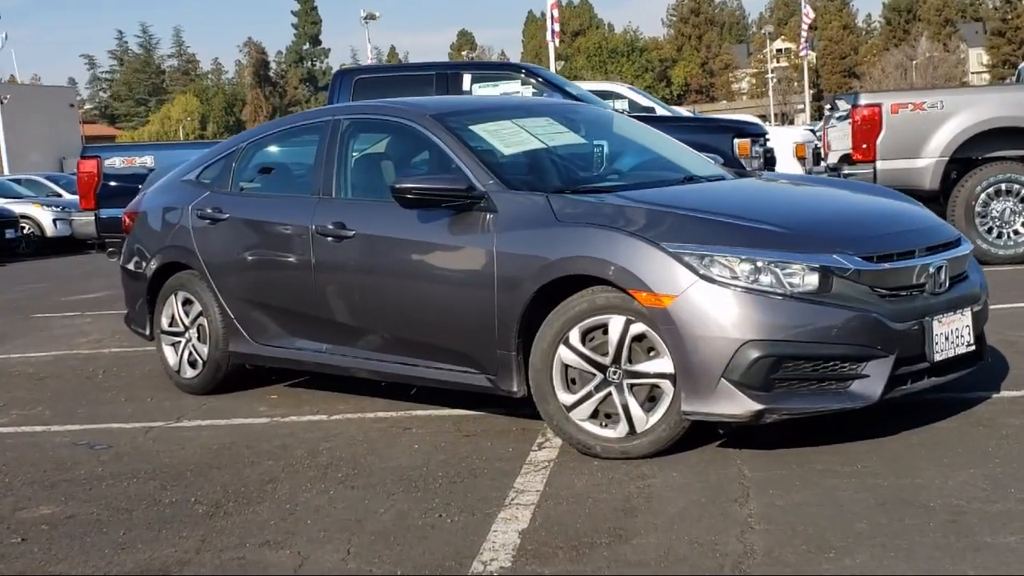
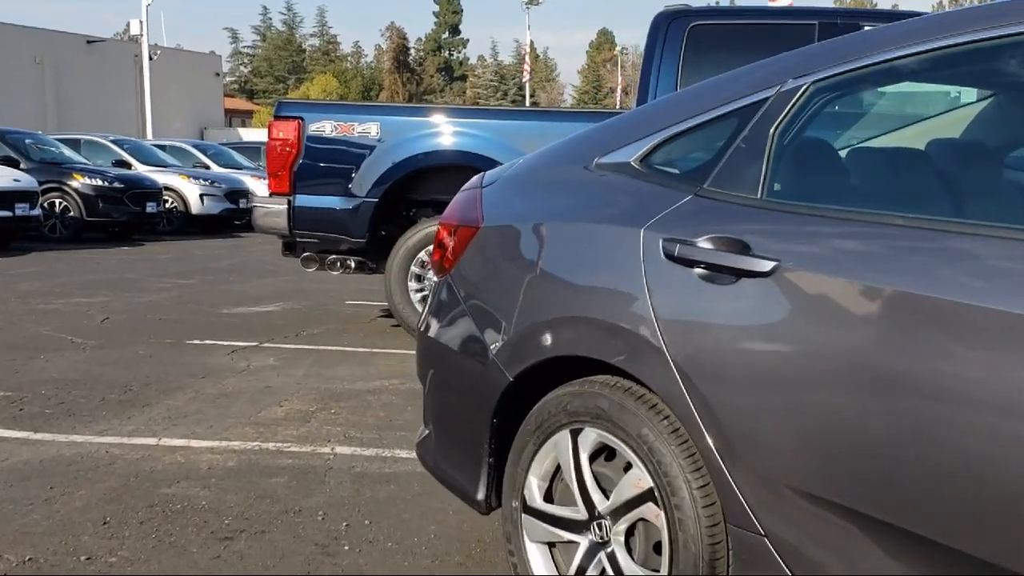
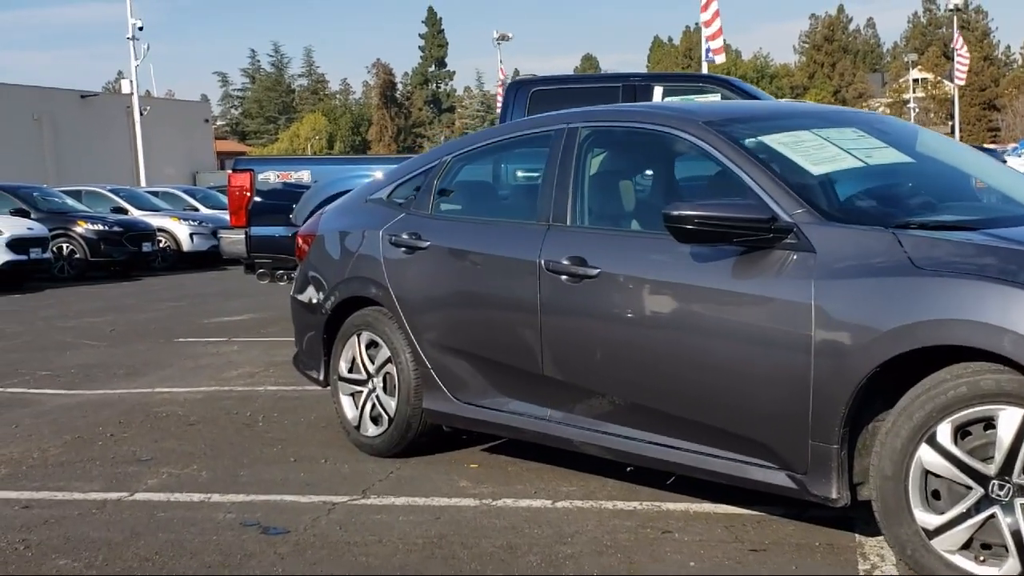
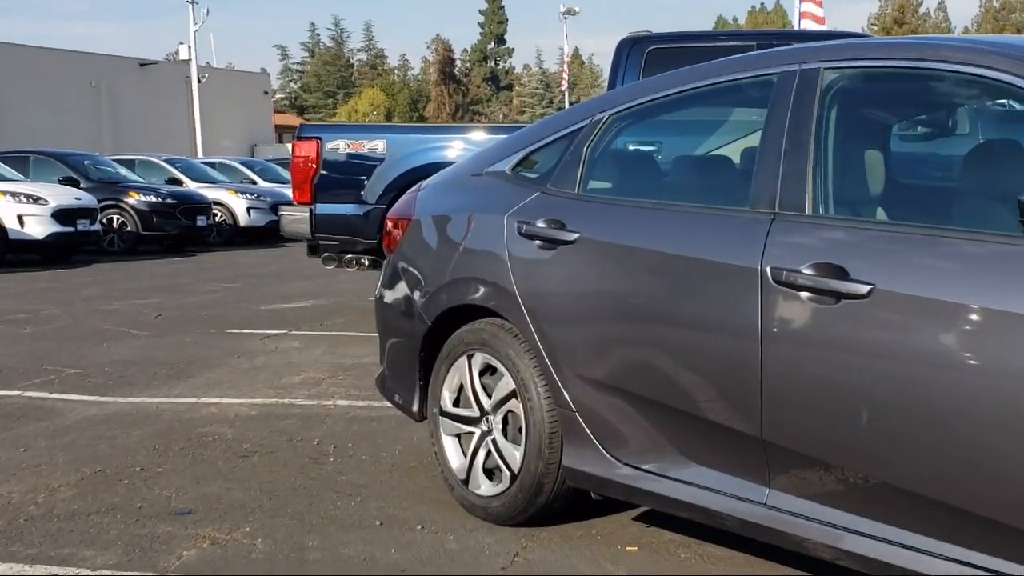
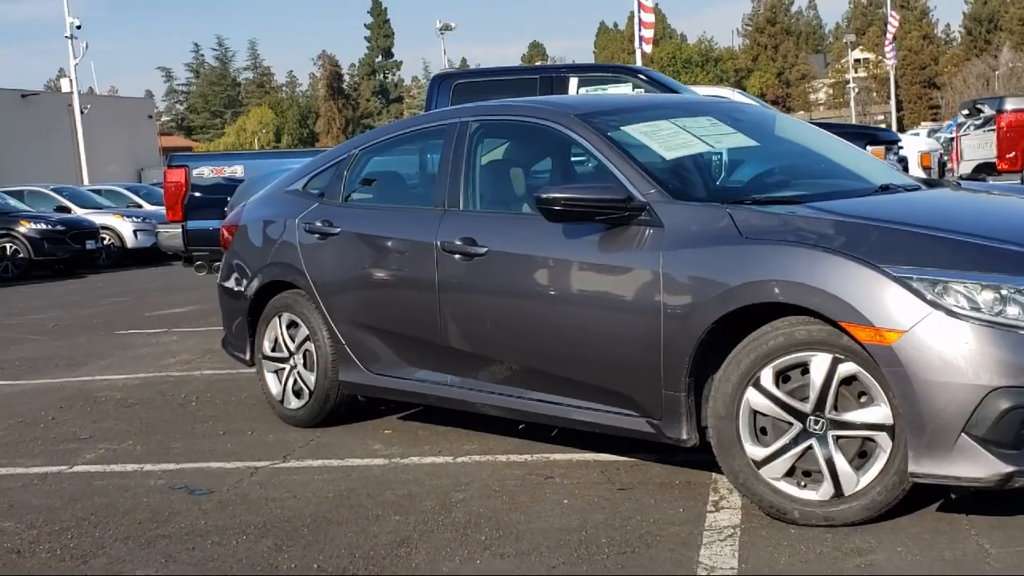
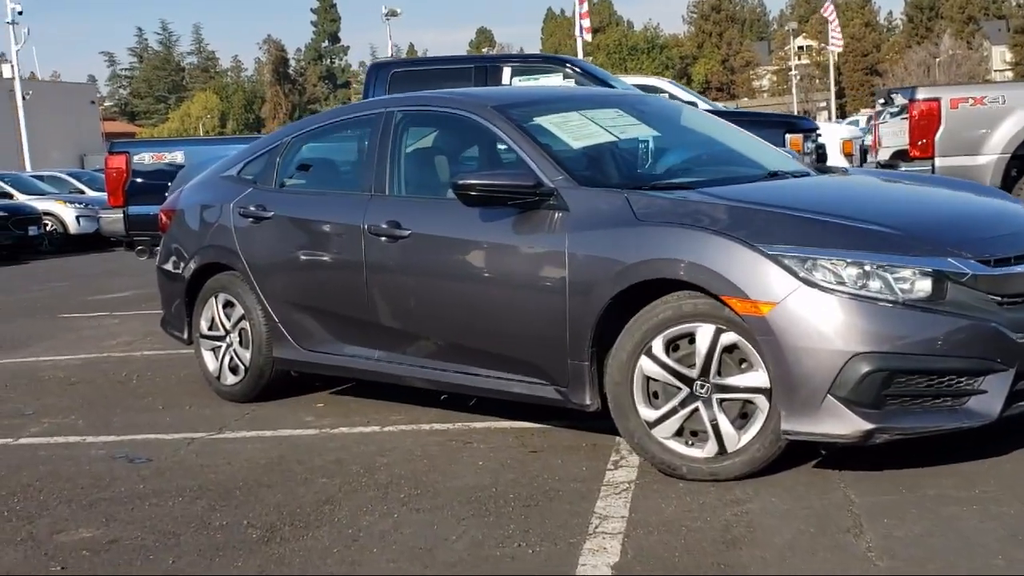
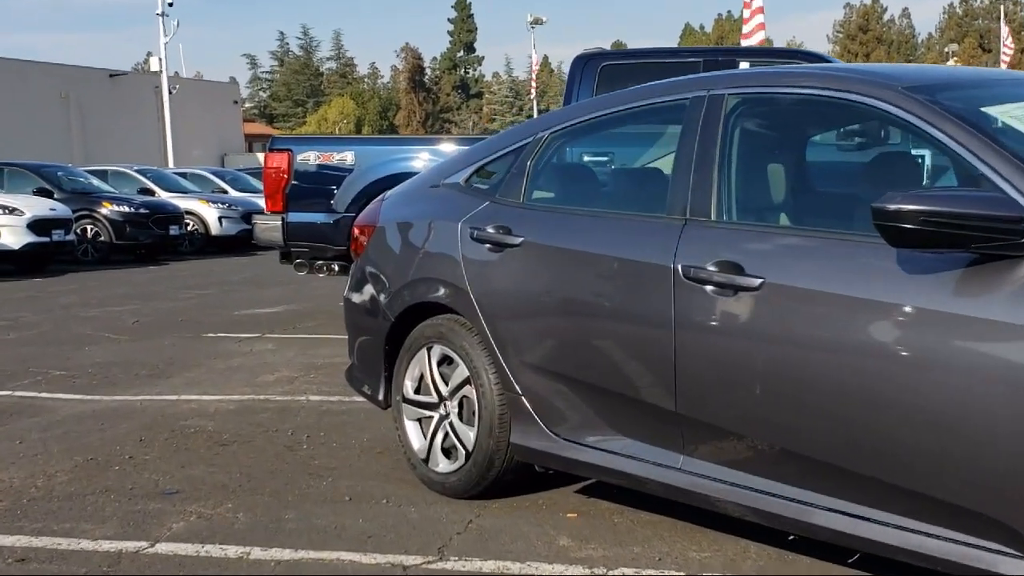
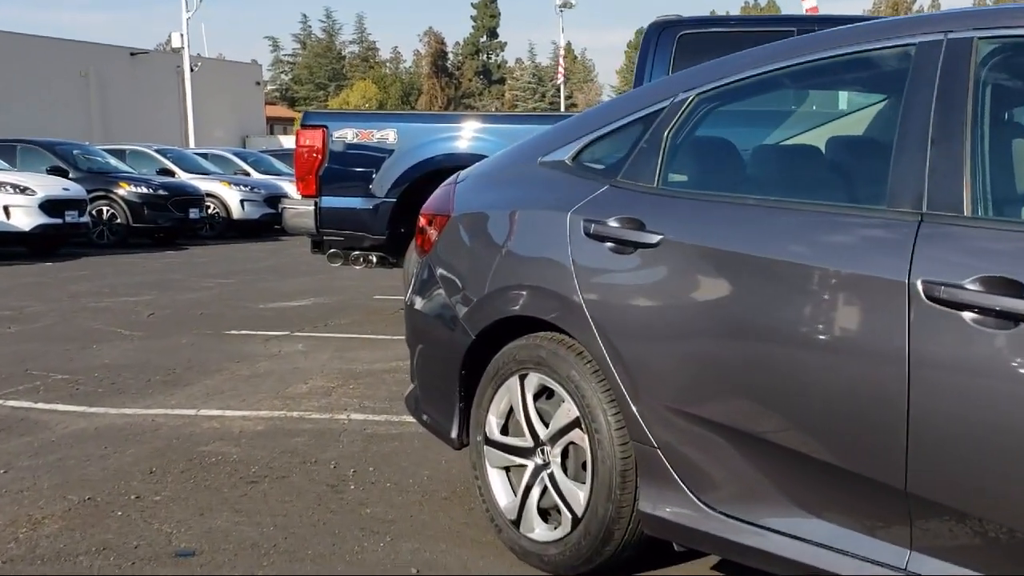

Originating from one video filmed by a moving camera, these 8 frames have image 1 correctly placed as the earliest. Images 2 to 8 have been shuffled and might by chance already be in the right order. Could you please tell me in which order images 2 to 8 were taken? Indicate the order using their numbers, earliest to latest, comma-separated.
6, 5, 3, 7, 4, 8, 2
